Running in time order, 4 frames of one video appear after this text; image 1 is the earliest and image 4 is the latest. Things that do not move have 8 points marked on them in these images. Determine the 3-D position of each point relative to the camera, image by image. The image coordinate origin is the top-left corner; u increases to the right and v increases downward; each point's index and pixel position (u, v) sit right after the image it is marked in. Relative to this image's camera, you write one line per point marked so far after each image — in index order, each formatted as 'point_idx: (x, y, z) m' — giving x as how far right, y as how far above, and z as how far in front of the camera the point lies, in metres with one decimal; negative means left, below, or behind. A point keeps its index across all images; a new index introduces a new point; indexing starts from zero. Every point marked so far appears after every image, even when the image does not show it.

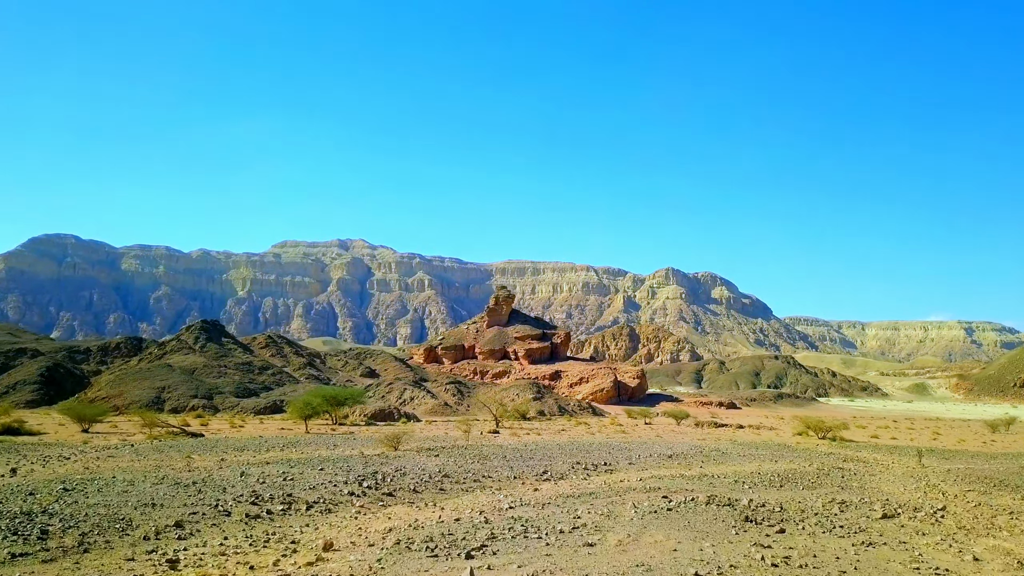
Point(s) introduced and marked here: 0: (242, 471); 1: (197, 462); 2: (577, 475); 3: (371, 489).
0: (-6.7, -4.5, +16.9) m
1: (-9.0, -5.0, +19.6) m
2: (+1.8, -5.0, +18.4) m
3: (-2.8, -4.1, +13.8) m
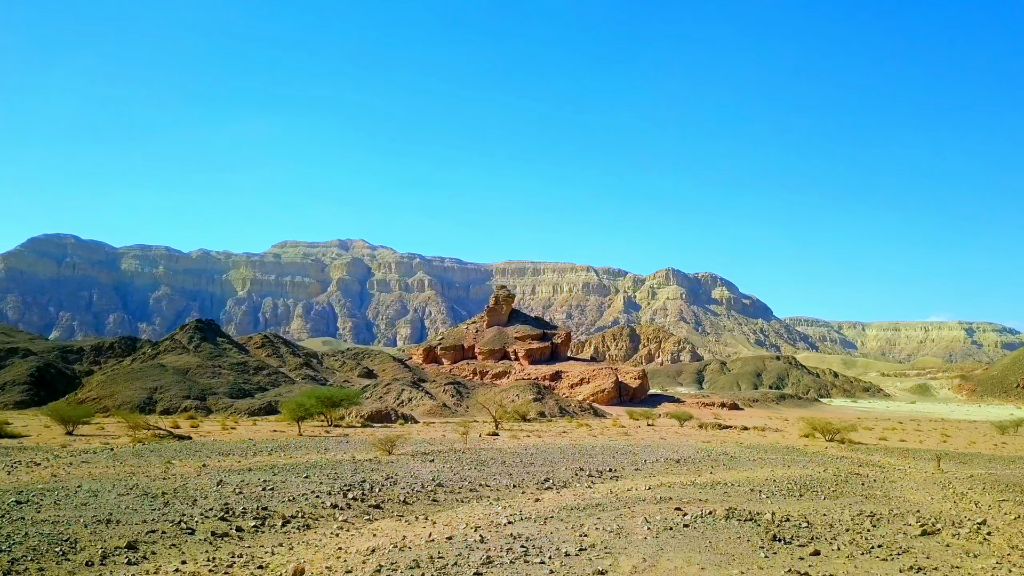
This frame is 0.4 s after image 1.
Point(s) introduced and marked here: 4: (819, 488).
0: (-6.7, -4.4, +15.8) m
1: (-9.1, -4.8, +18.4) m
2: (+1.8, -4.9, +17.2) m
3: (-2.9, -3.9, +12.6) m
4: (+7.9, -5.1, +17.6) m
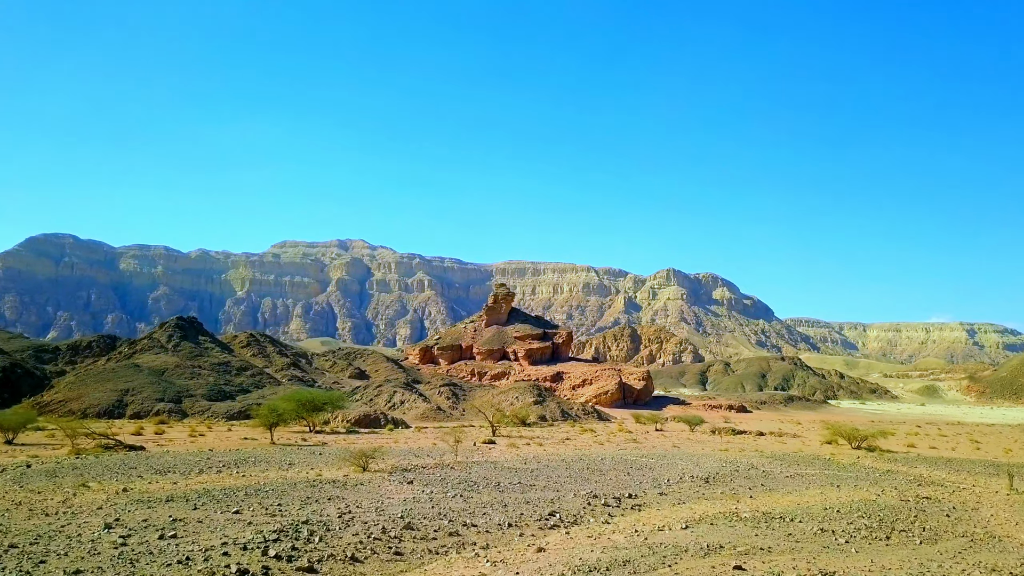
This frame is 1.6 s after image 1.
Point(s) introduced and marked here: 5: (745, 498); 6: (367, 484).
0: (-6.8, -4.0, +12.0) m
1: (-9.2, -4.4, +14.6) m
2: (+1.7, -4.5, +13.4) m
3: (-3.0, -3.5, +8.8) m
4: (+7.8, -4.7, +13.8) m
5: (+5.8, -5.2, +16.8) m
6: (-3.6, -4.9, +17.0) m
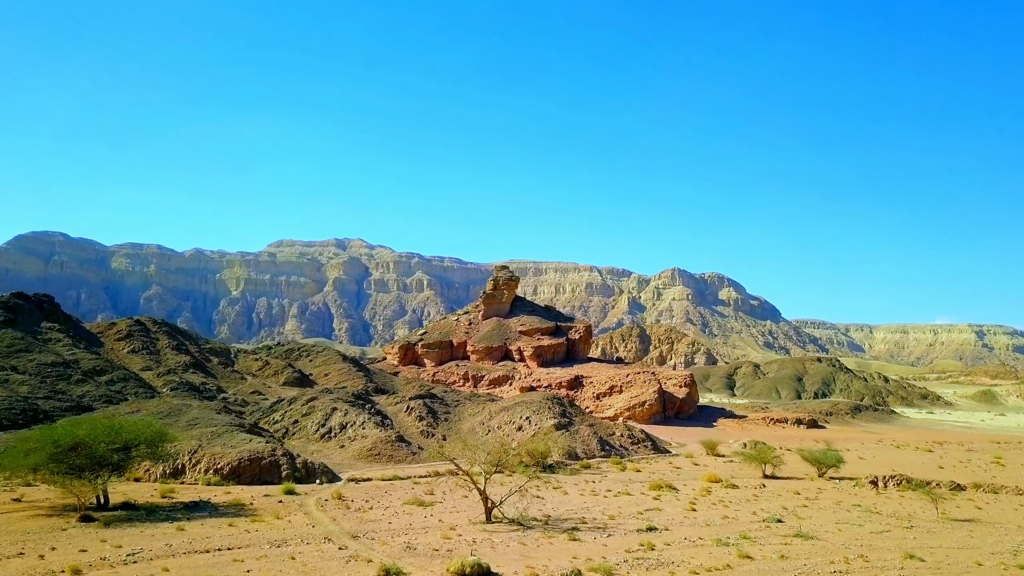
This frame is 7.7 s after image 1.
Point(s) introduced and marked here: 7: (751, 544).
0: (-6.4, -1.4, -10.5) m
1: (-8.7, -1.8, -7.8) m
2: (+2.1, -1.9, -9.0) m
3: (-2.5, -0.9, -13.6) m
4: (+8.2, -2.2, -8.7) m
5: (+6.2, -2.6, -5.6) m
6: (-3.2, -2.3, -5.4) m
7: (+6.1, -6.5, +17.2) m
